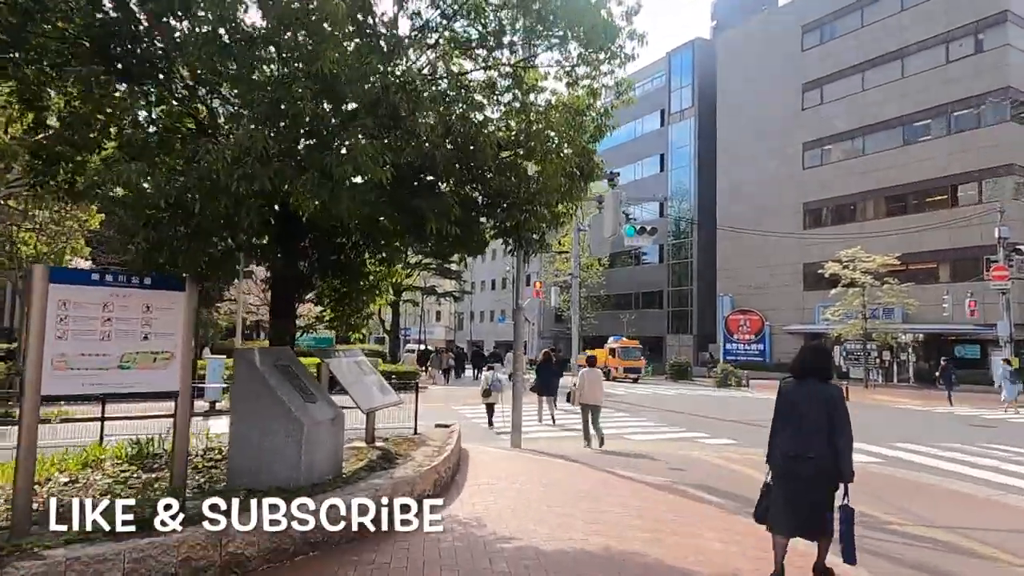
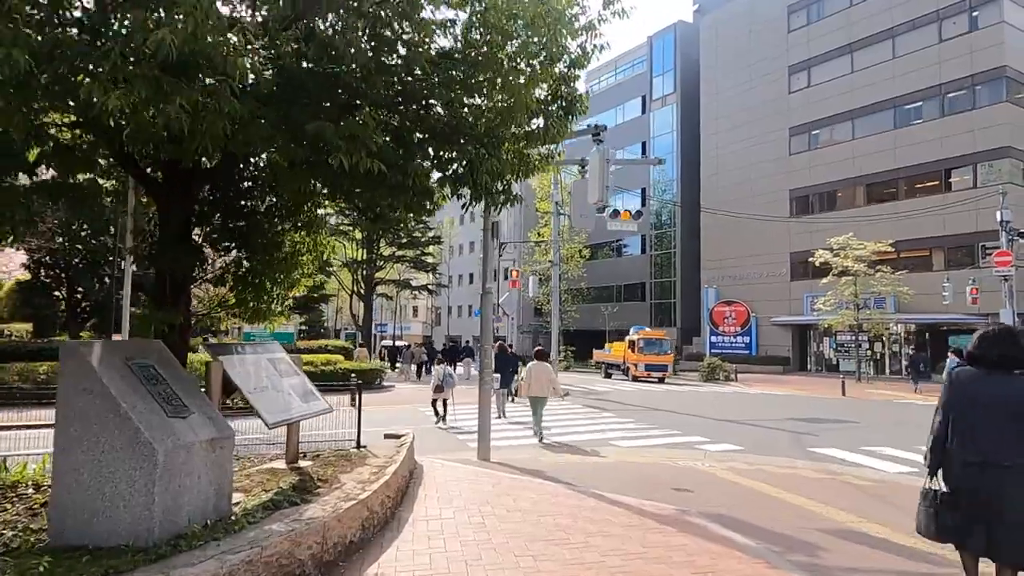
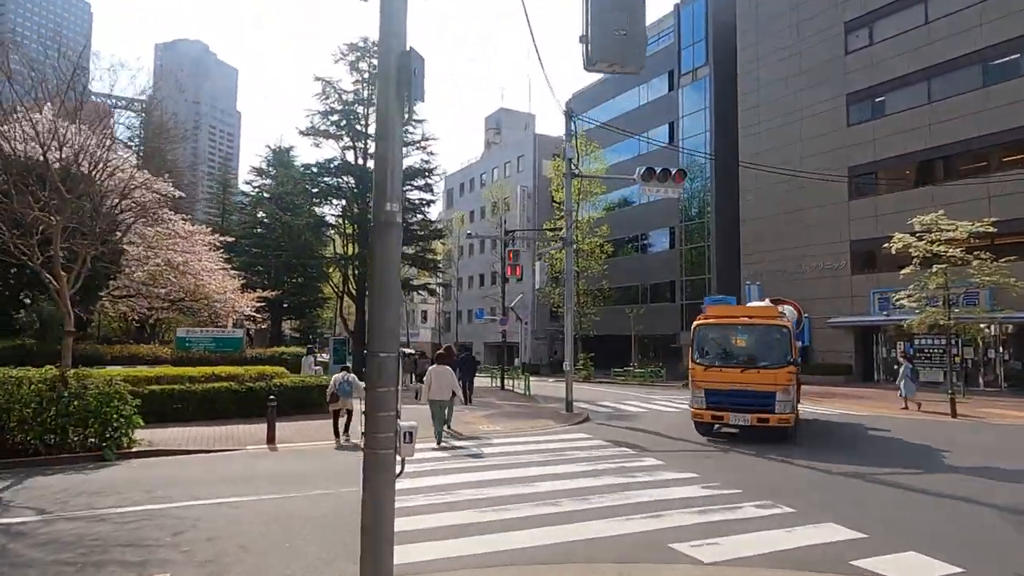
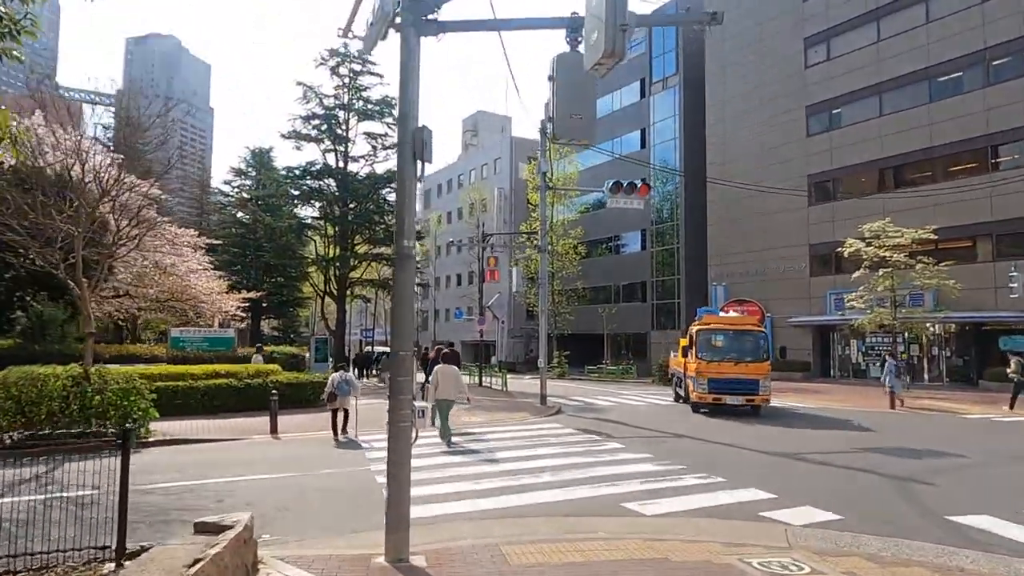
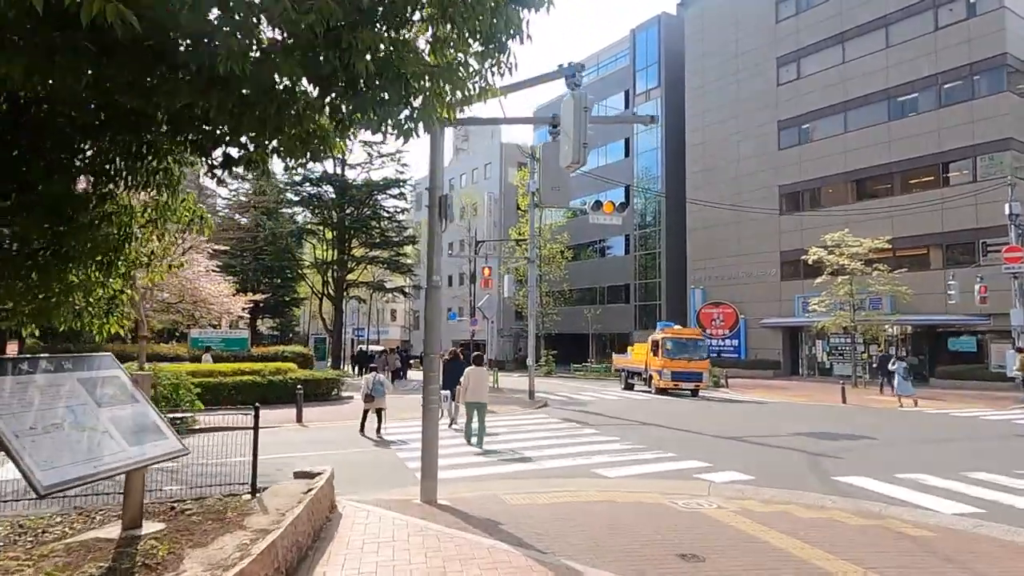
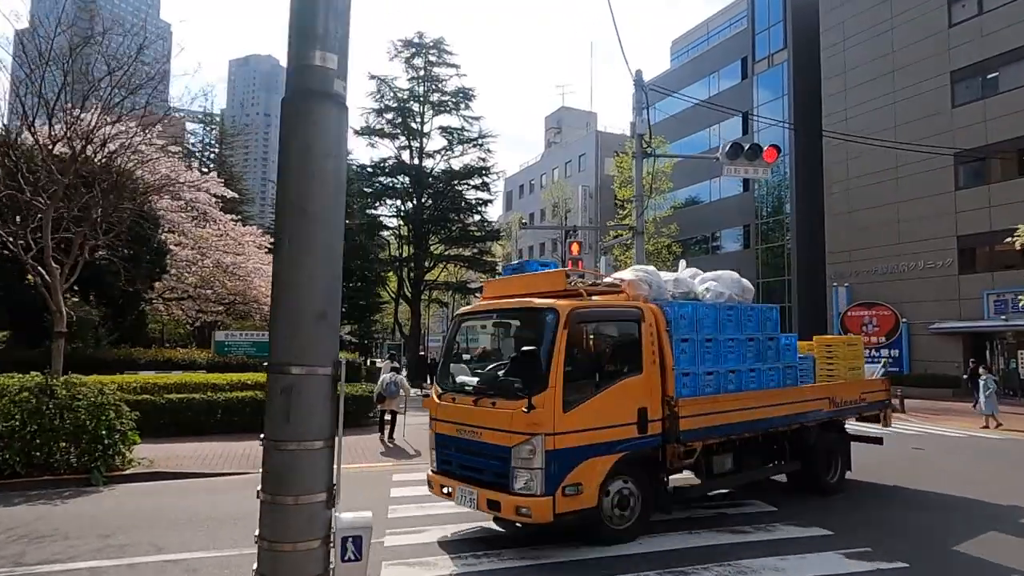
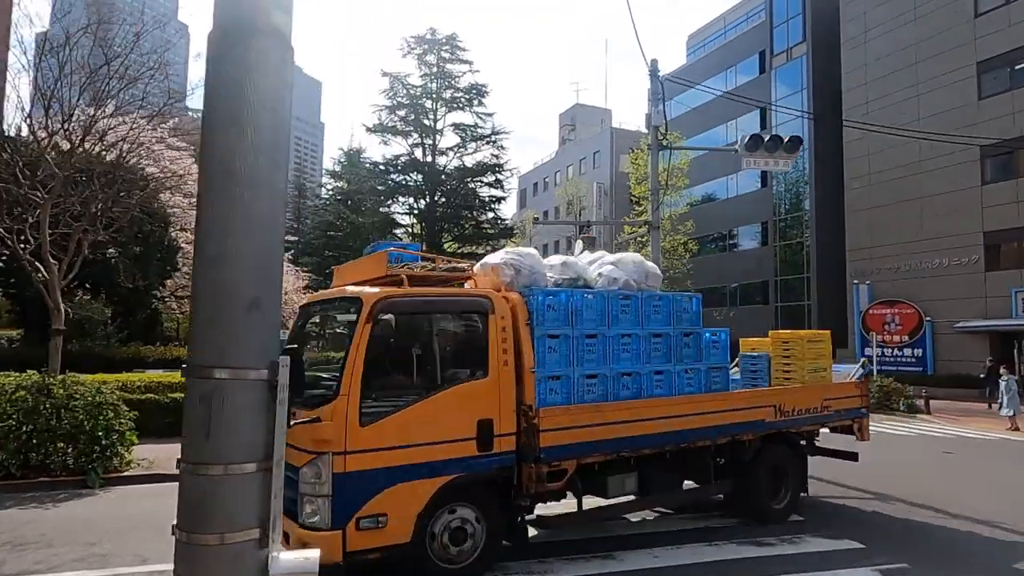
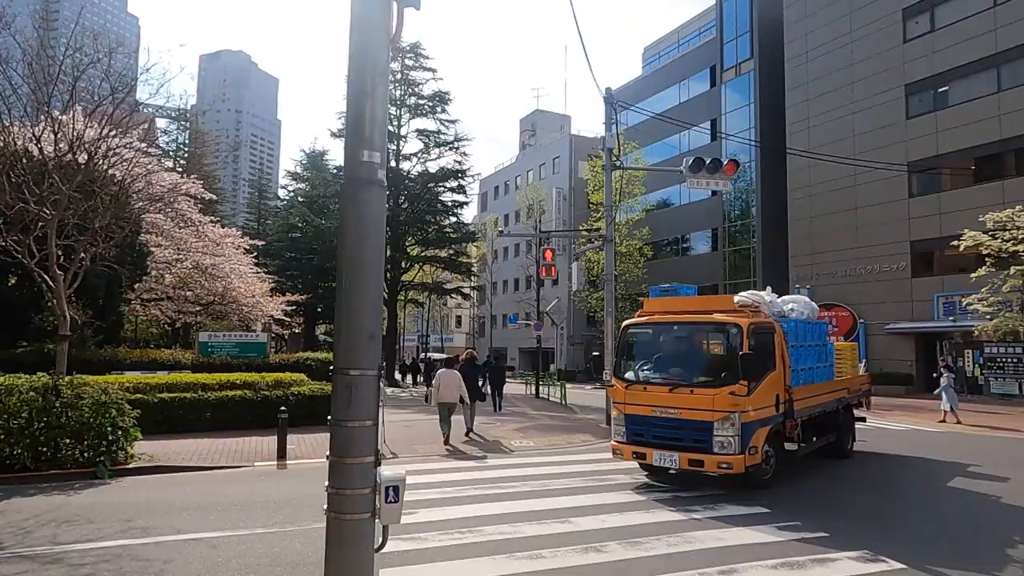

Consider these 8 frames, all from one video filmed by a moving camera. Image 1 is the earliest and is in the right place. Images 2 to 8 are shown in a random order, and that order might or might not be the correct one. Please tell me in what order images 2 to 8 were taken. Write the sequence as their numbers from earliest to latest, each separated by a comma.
2, 5, 4, 3, 8, 6, 7
